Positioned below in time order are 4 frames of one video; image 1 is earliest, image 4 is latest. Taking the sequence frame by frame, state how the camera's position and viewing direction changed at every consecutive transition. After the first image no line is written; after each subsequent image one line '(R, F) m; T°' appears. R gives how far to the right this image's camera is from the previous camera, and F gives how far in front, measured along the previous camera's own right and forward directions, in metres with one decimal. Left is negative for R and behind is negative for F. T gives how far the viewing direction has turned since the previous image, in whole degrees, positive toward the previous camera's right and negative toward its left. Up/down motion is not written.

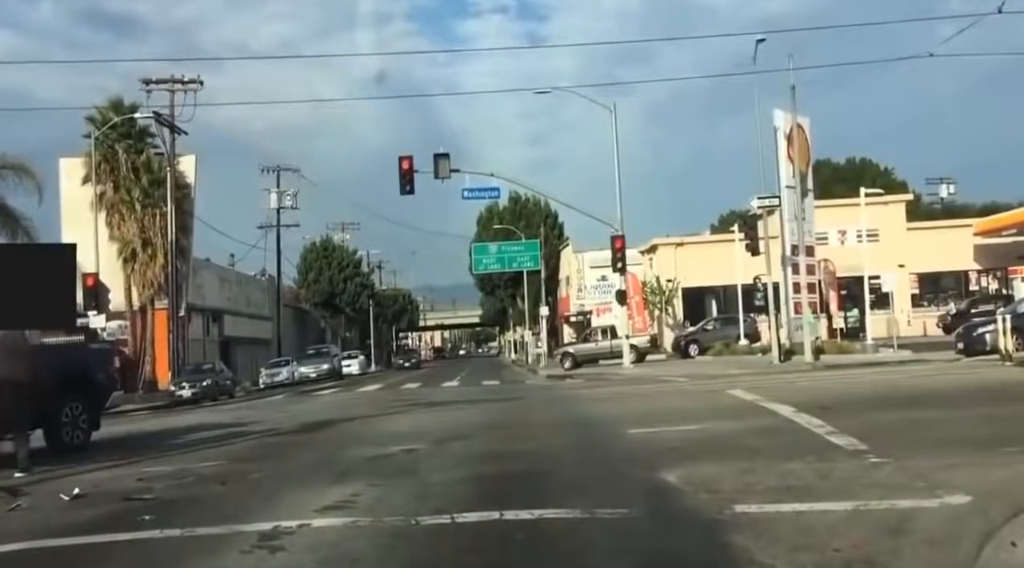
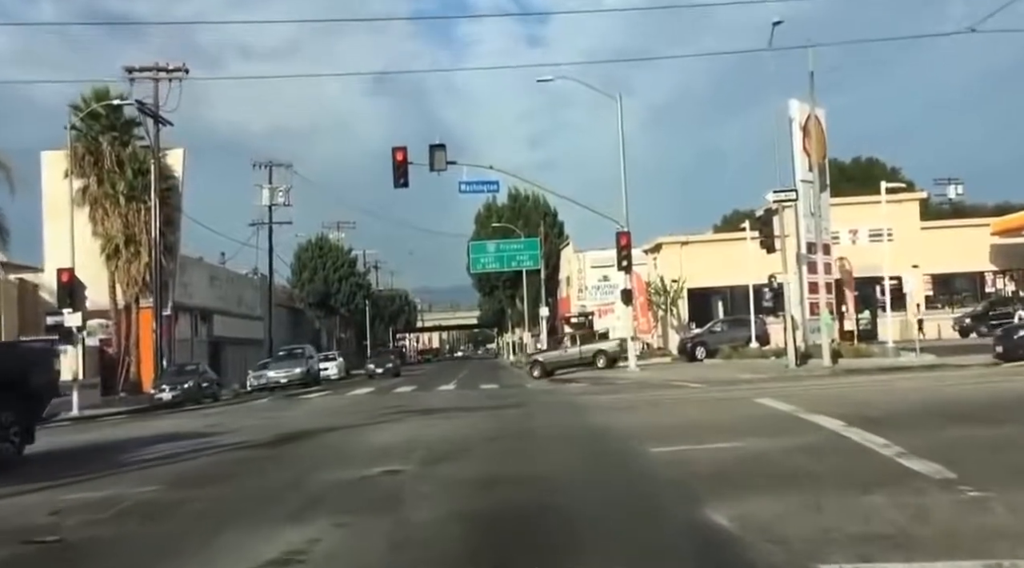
(0.0, +1.9) m; 0°
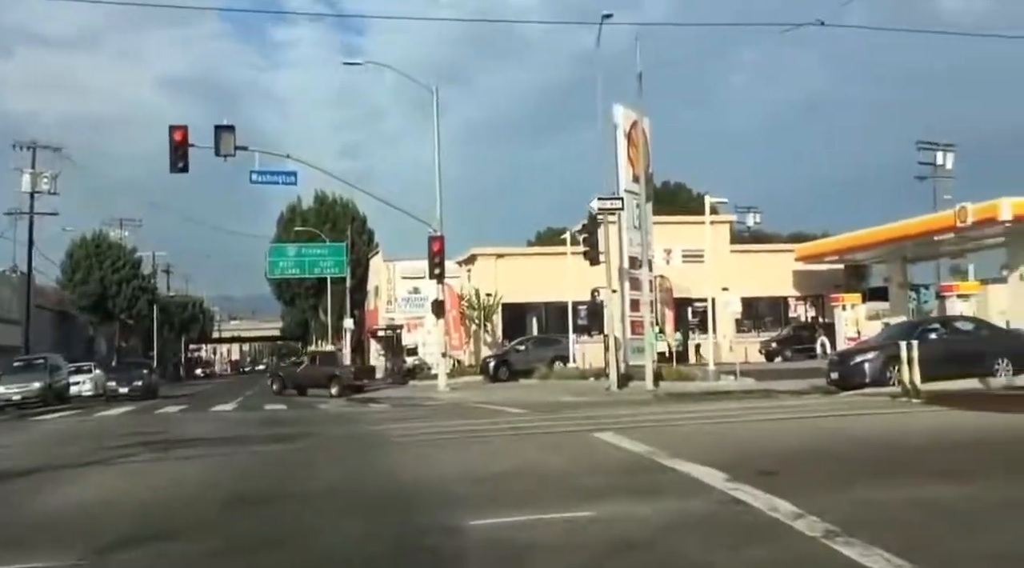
(+0.4, +3.4) m; +11°
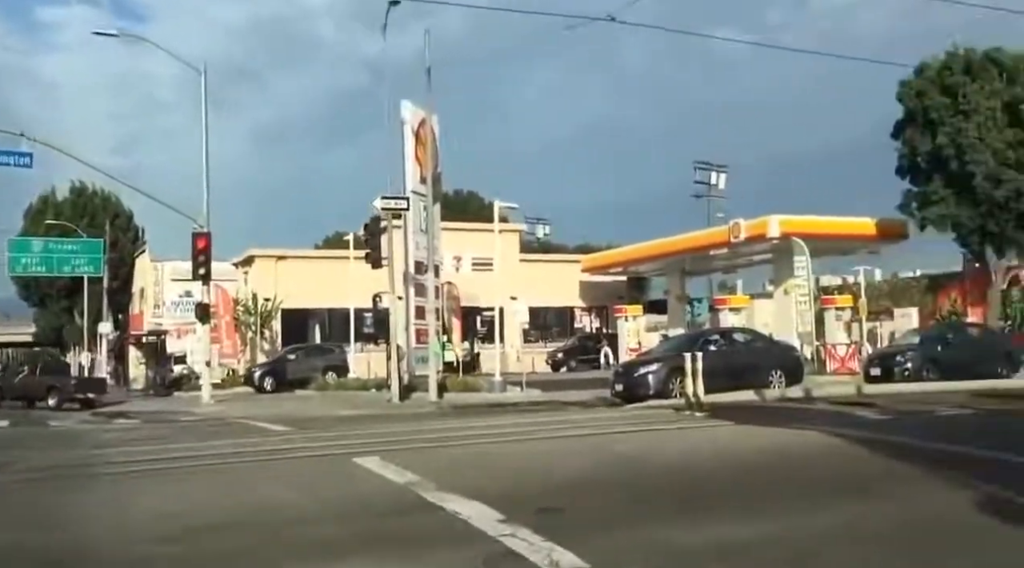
(+0.4, +1.5) m; +12°
